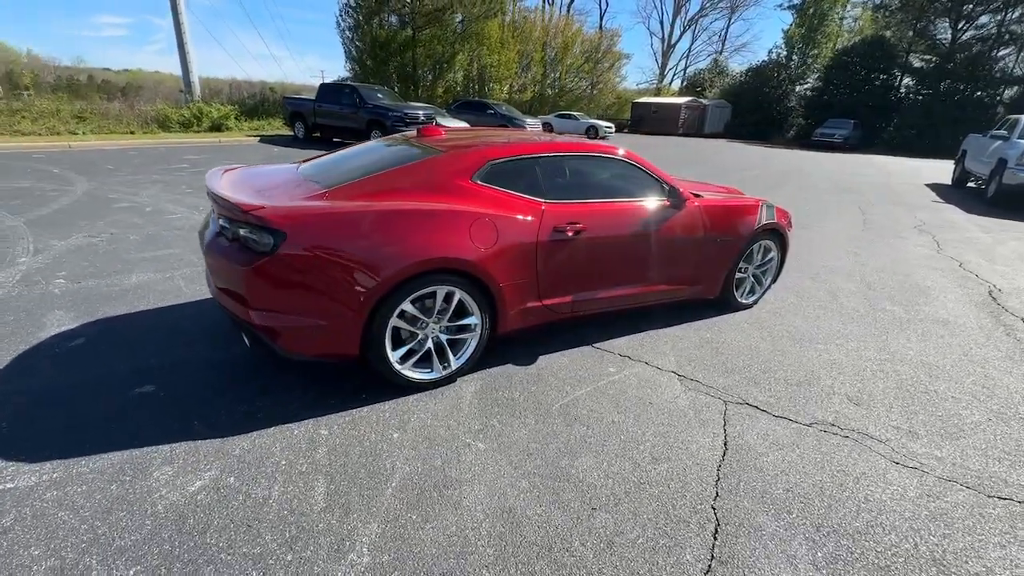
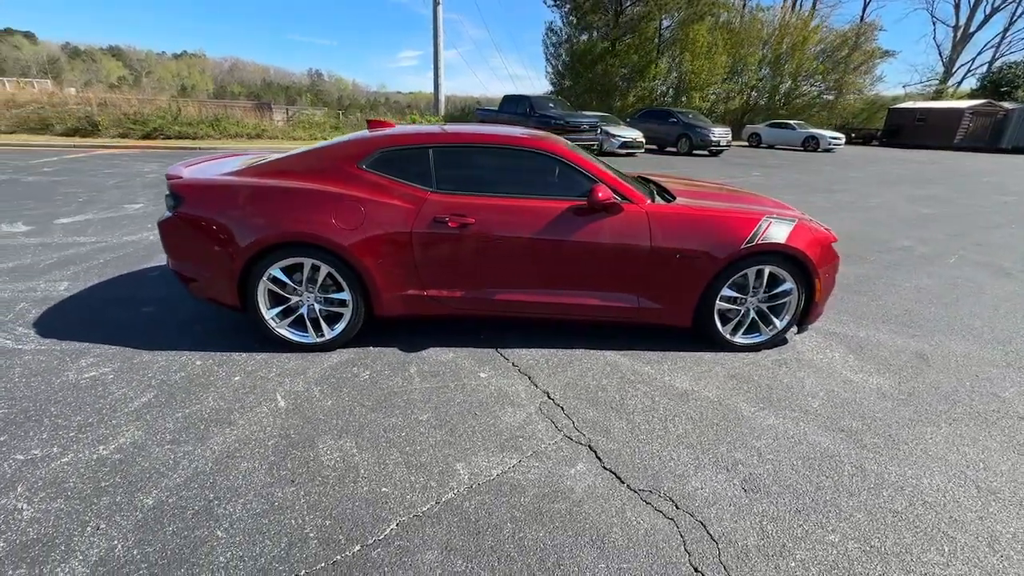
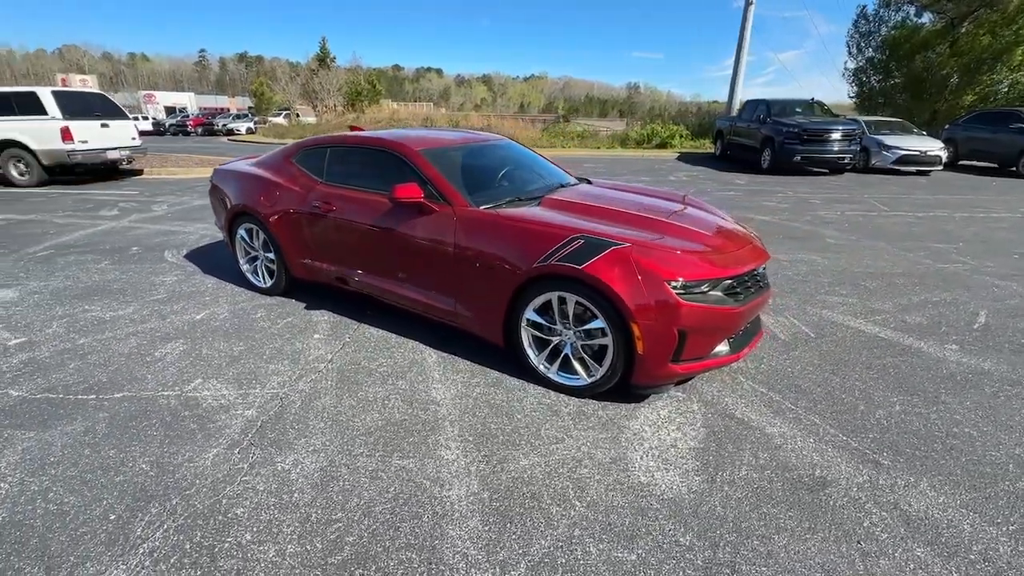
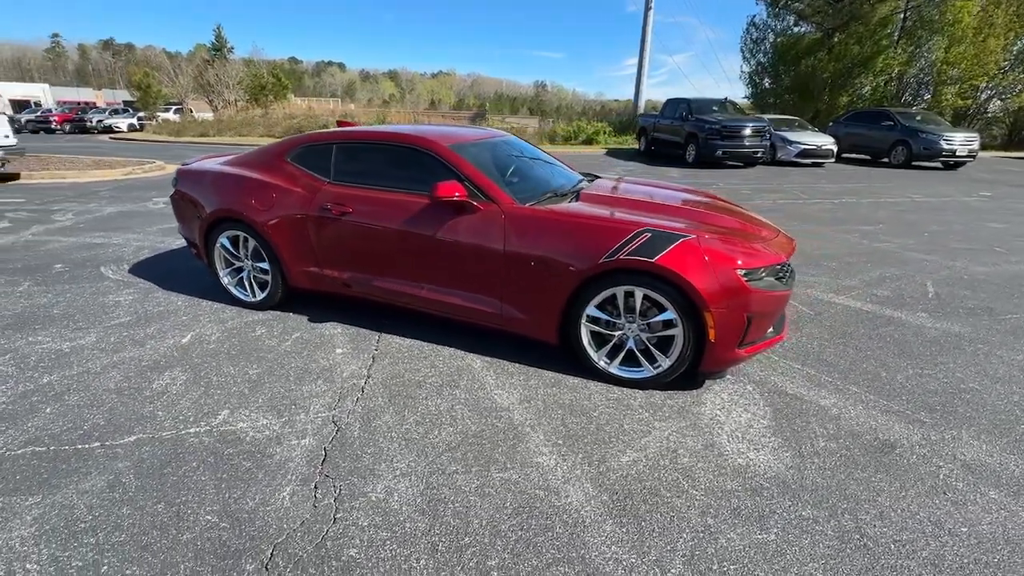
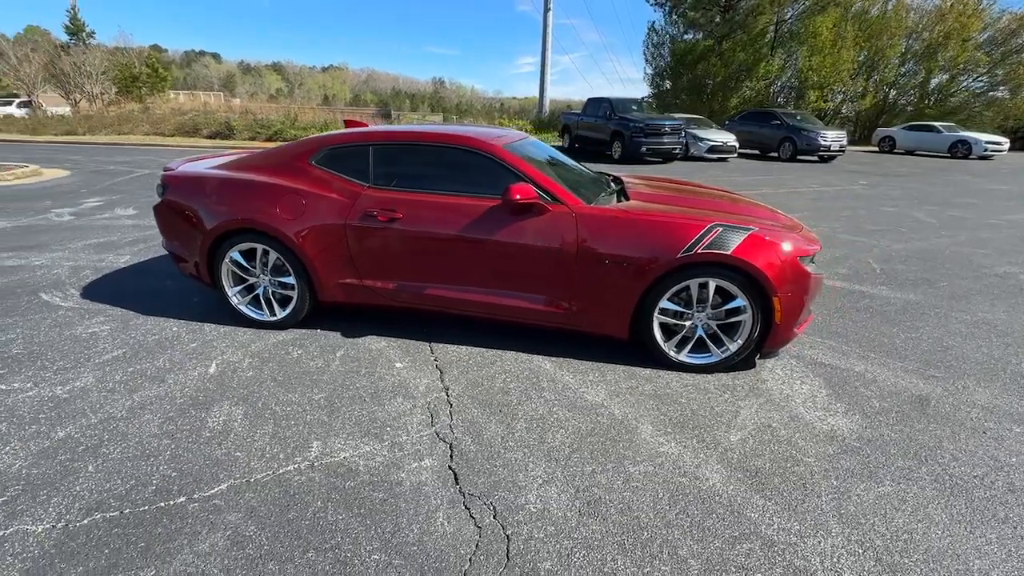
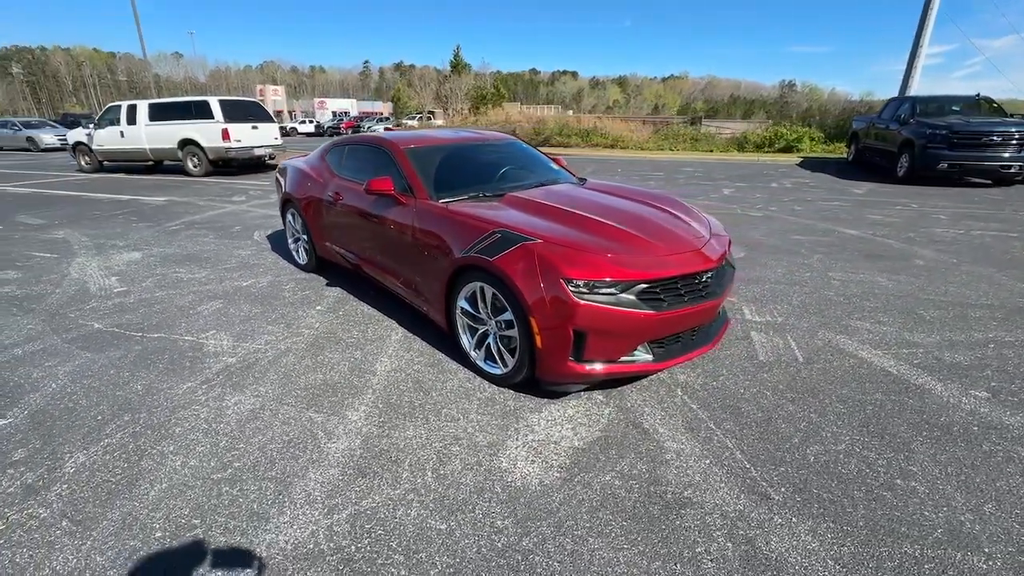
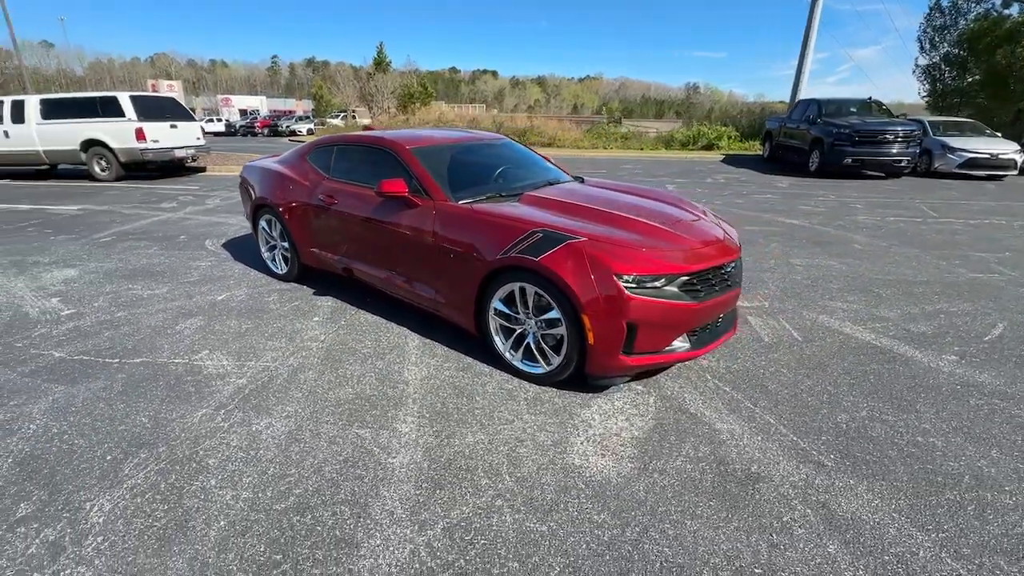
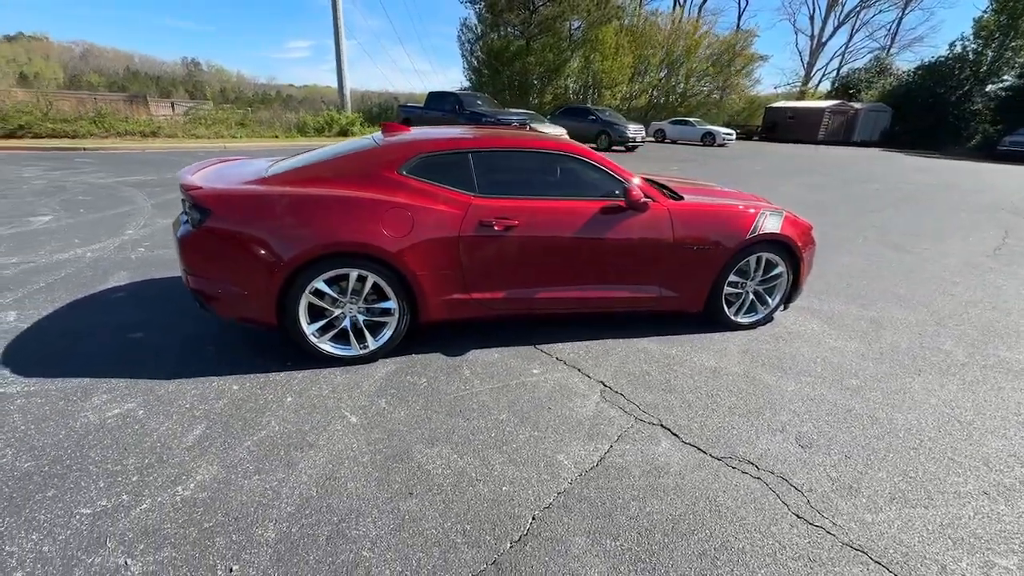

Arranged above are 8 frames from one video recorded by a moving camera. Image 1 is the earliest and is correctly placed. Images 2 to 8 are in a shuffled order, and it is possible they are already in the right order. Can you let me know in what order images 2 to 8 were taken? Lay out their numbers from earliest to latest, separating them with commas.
8, 2, 5, 4, 3, 7, 6
